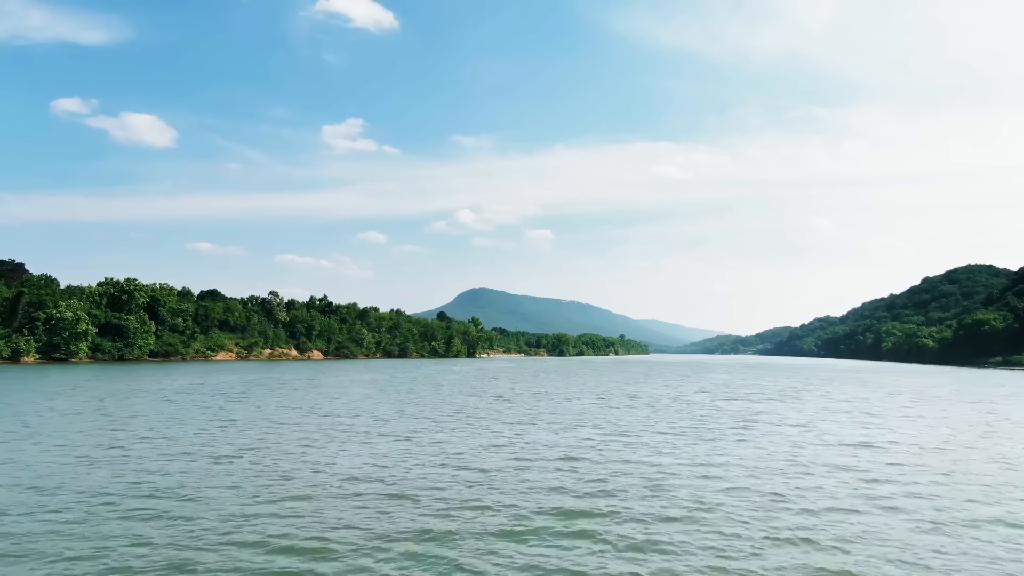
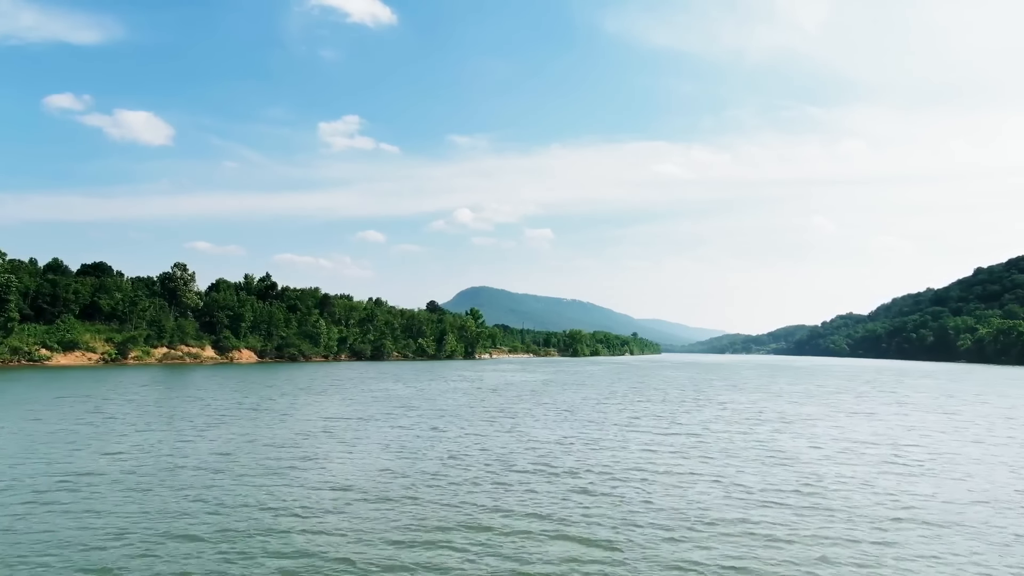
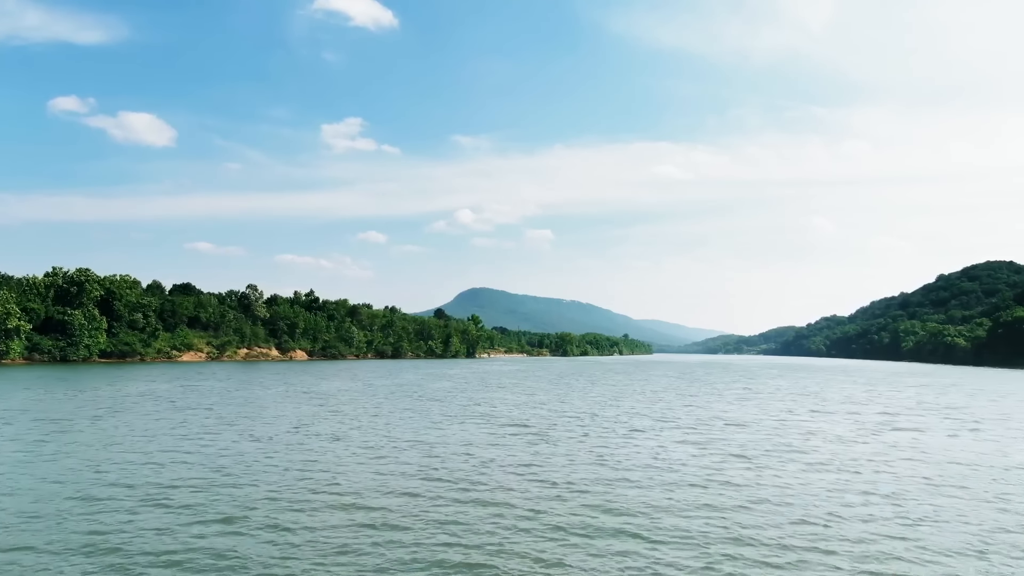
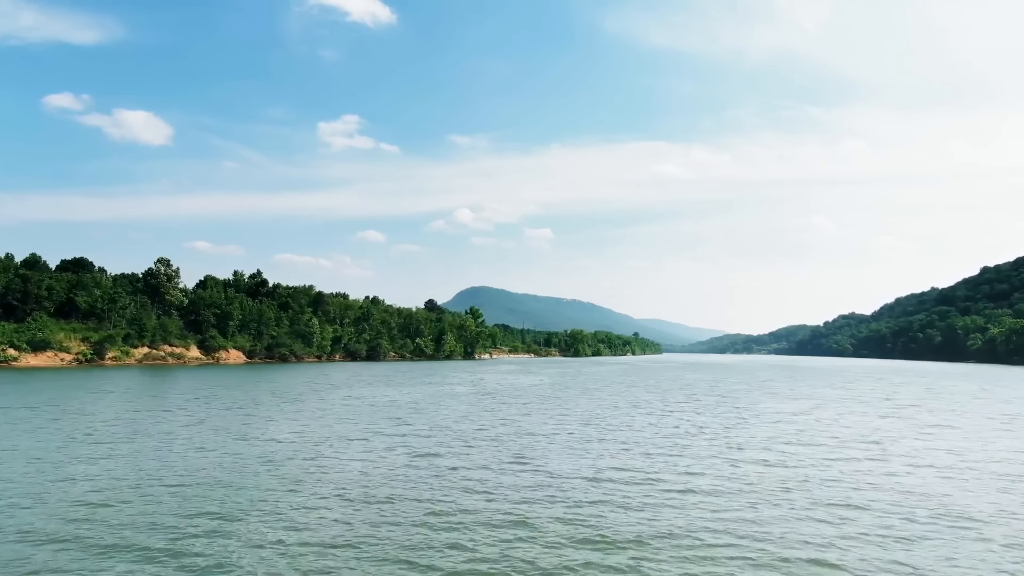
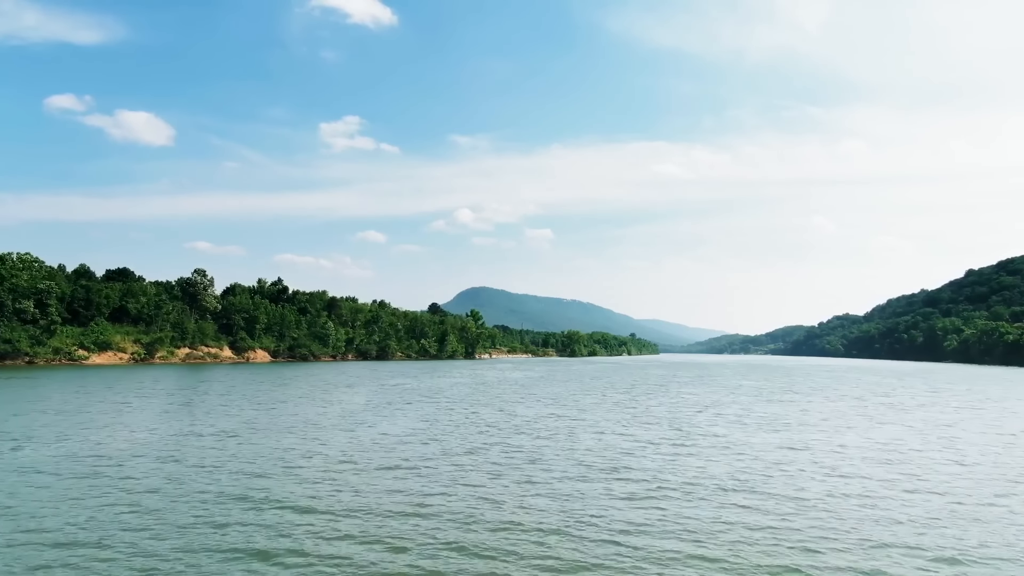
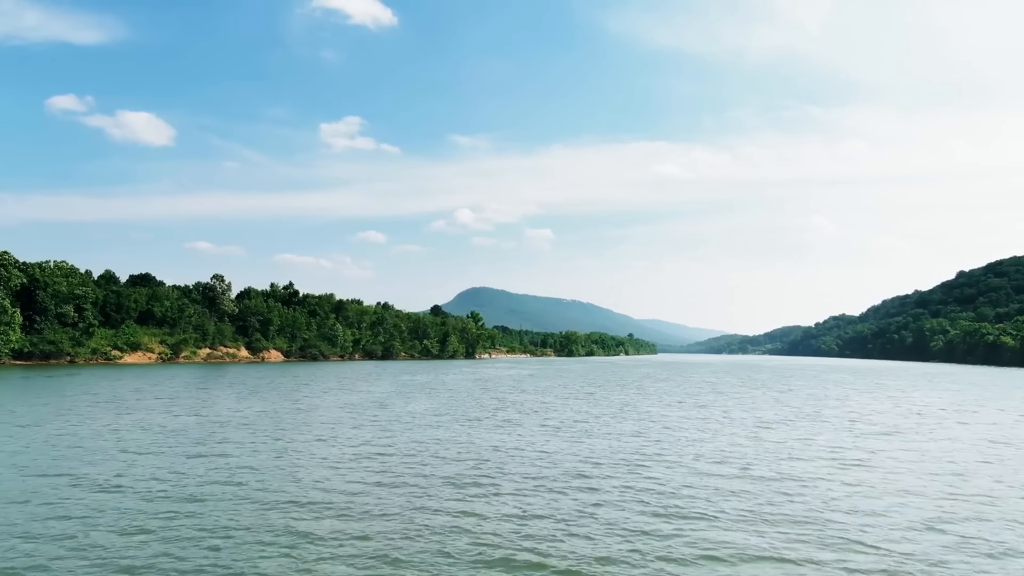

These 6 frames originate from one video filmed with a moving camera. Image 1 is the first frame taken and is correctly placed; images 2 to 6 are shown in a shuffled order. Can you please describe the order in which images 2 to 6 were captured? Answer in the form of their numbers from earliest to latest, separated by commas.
3, 6, 5, 2, 4
